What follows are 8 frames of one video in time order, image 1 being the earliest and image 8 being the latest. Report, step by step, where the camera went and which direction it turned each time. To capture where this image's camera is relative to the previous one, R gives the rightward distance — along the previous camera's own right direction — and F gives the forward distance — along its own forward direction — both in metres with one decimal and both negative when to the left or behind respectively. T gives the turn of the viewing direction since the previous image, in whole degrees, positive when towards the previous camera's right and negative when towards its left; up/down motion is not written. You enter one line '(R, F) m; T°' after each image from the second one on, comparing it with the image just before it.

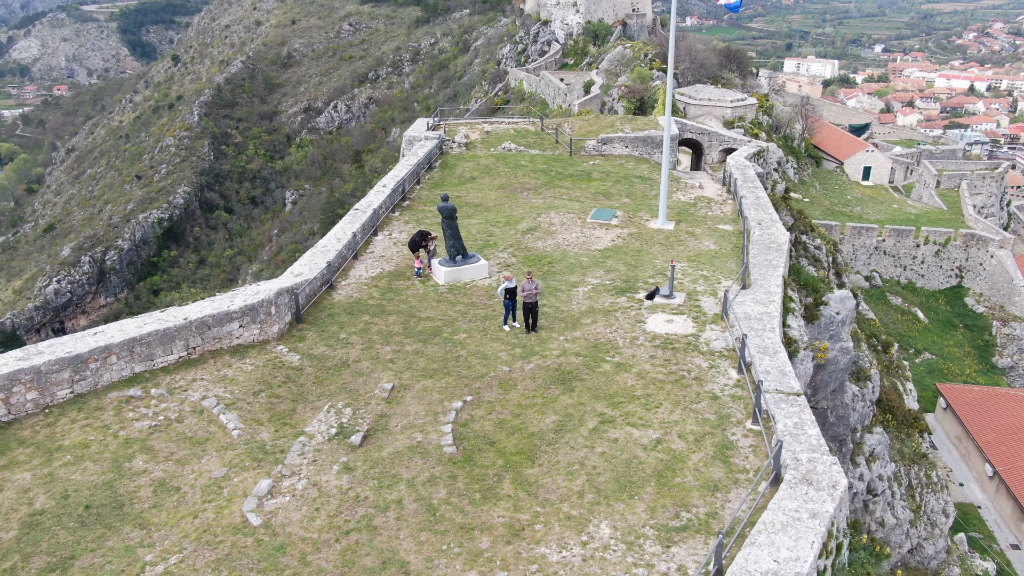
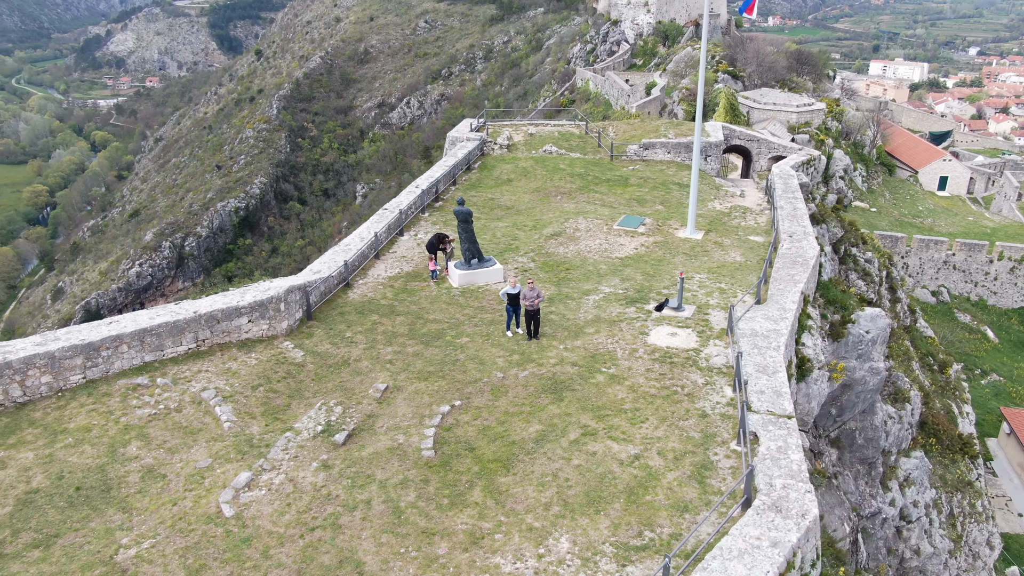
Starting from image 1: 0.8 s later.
(+0.8, 0.0) m; -5°
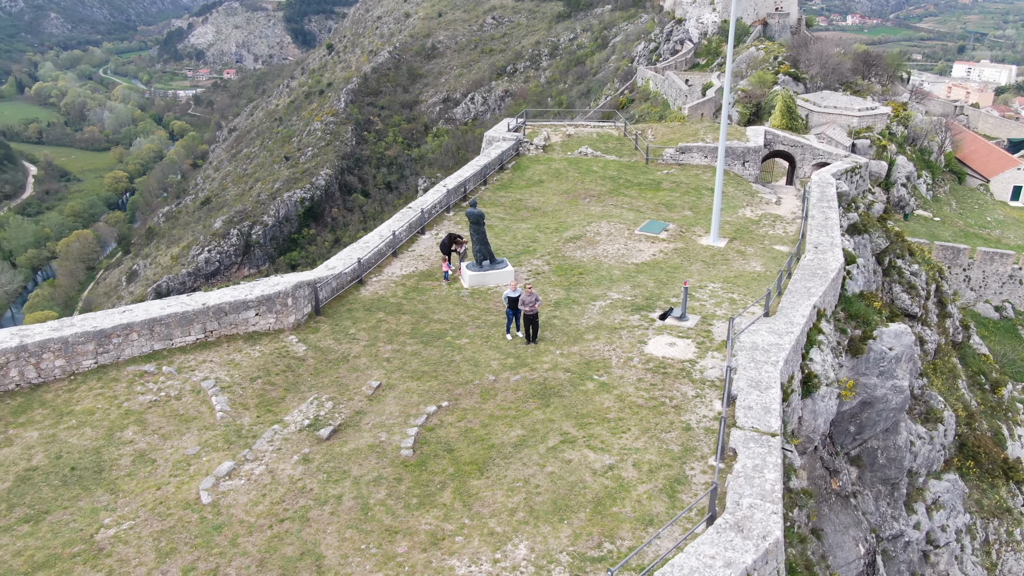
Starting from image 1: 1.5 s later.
(+0.7, 0.0) m; -5°
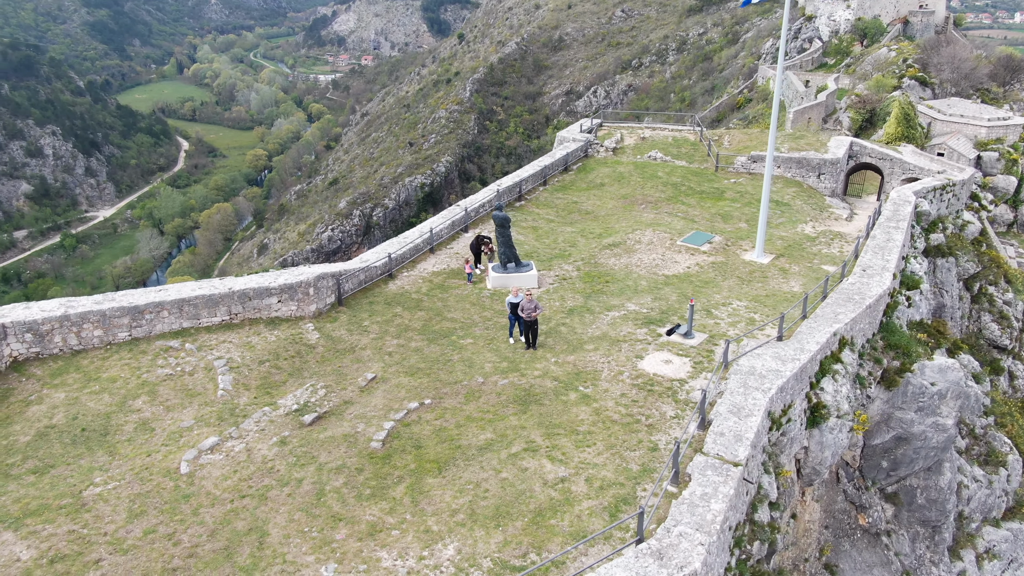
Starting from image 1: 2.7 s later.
(+1.4, -0.1) m; -9°
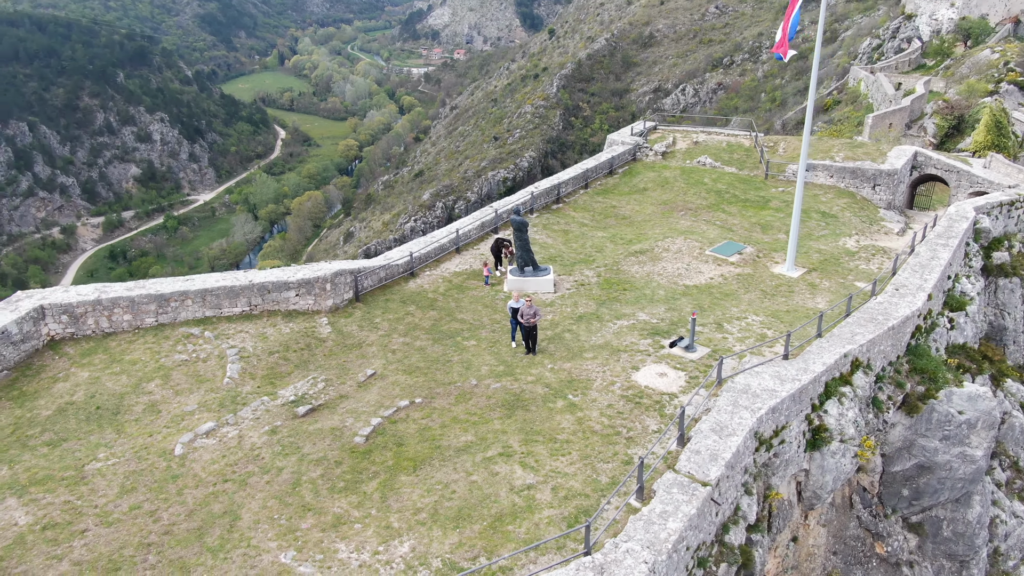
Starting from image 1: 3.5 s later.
(+1.0, -0.1) m; -6°
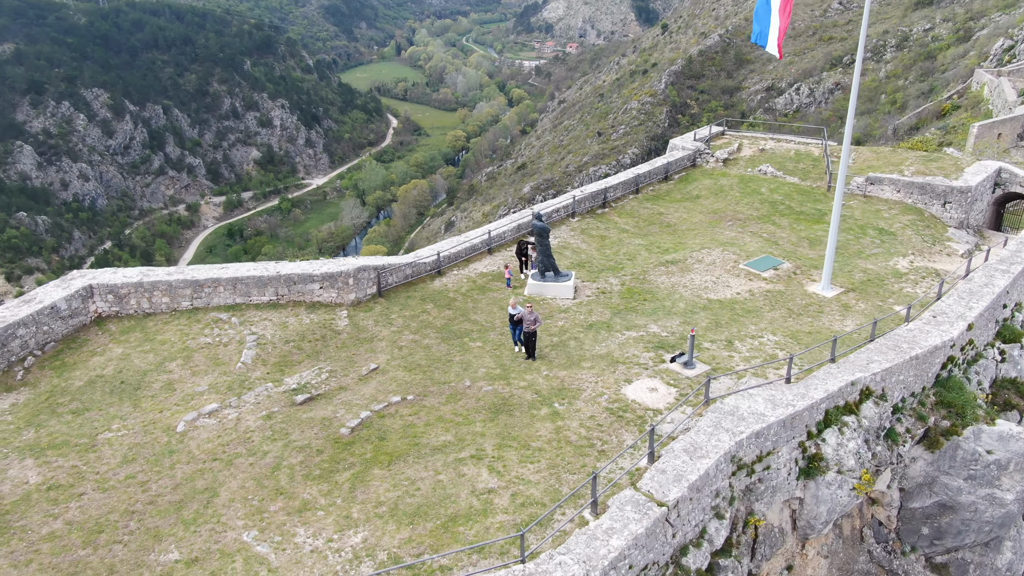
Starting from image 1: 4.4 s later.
(+1.3, -0.1) m; -8°
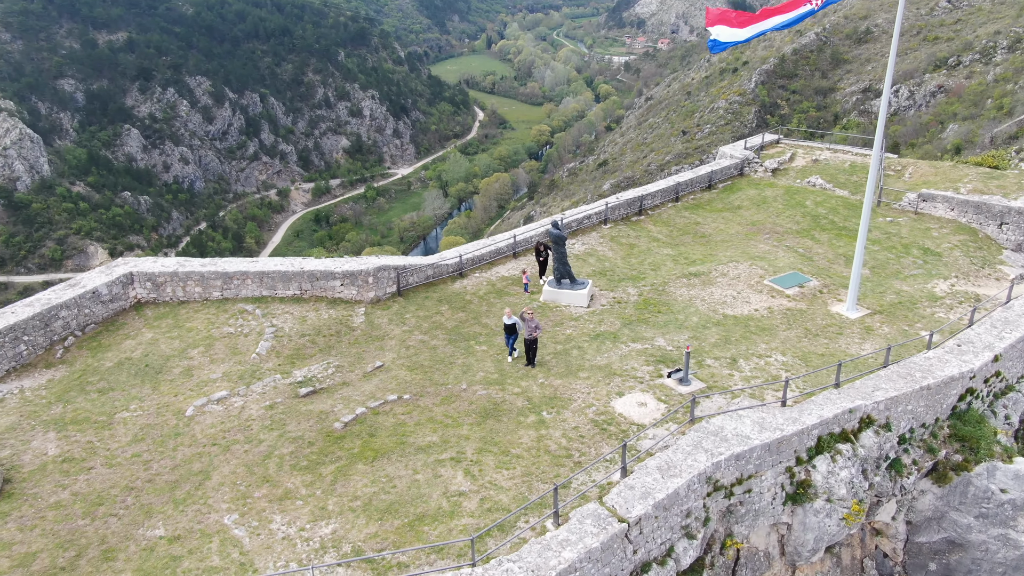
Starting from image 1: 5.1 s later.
(+1.0, -0.1) m; -6°
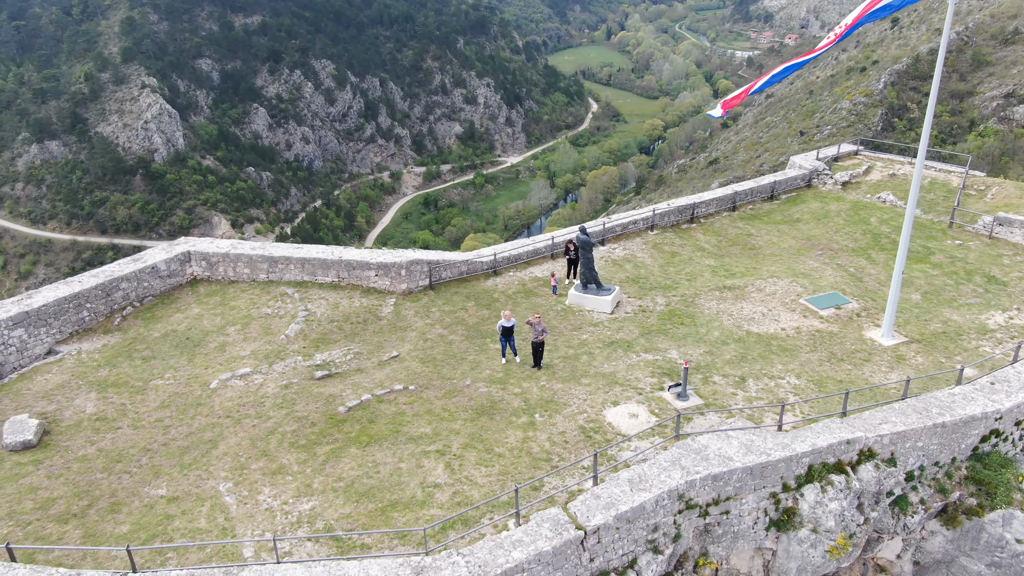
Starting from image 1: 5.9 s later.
(+1.2, -0.2) m; -8°
